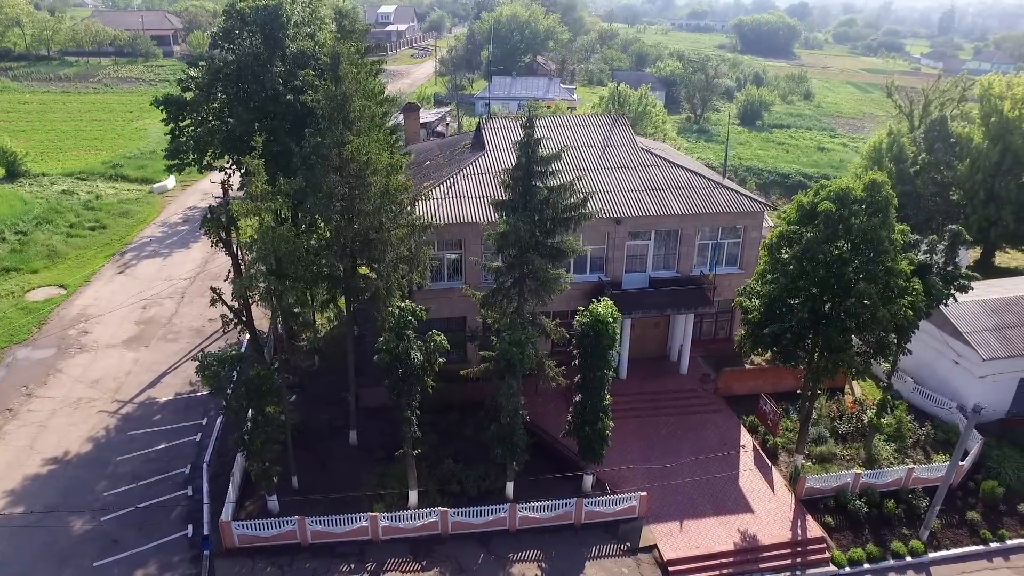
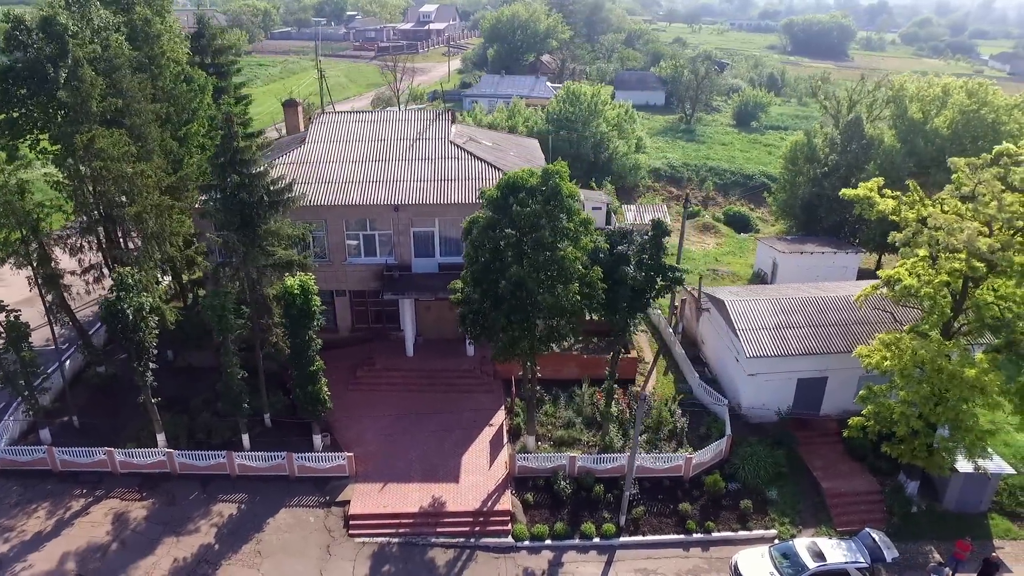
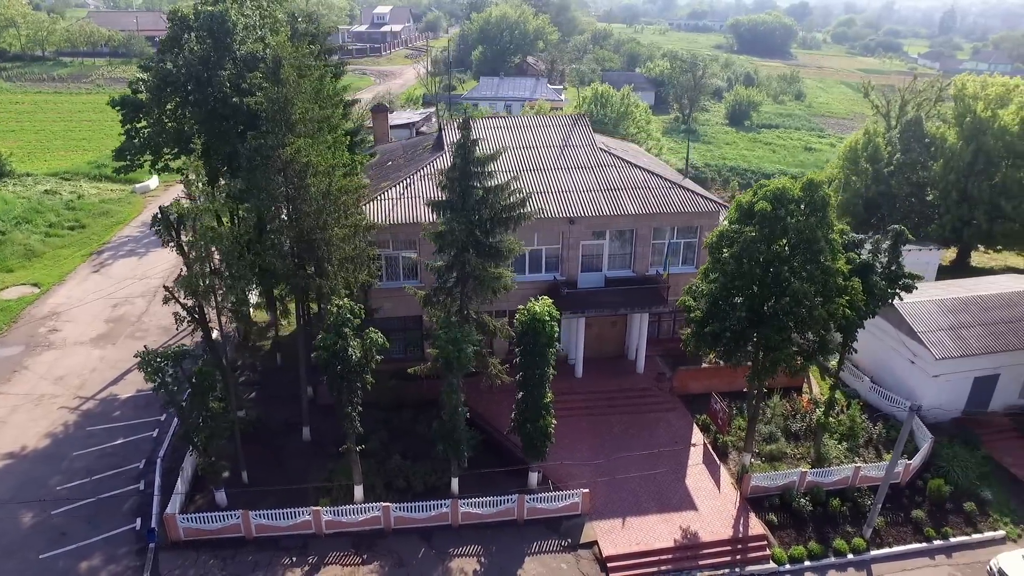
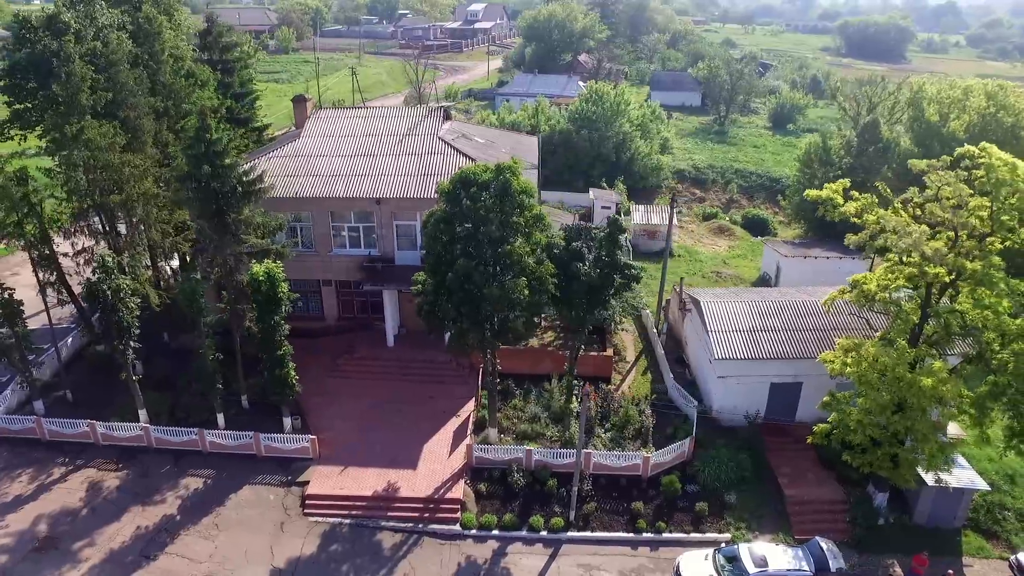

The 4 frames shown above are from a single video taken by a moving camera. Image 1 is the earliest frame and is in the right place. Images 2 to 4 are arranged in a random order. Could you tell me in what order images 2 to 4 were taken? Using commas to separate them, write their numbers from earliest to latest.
3, 2, 4
